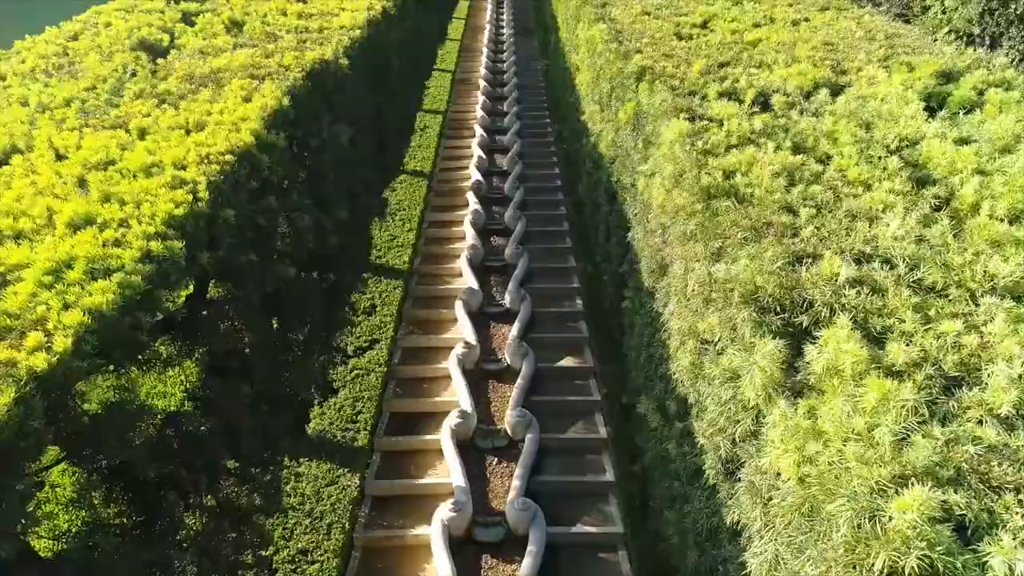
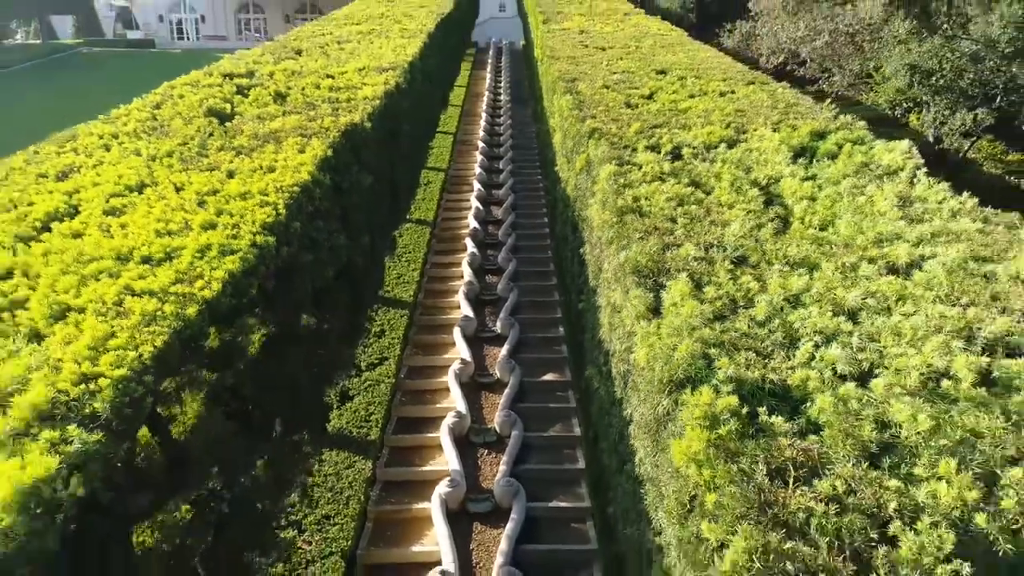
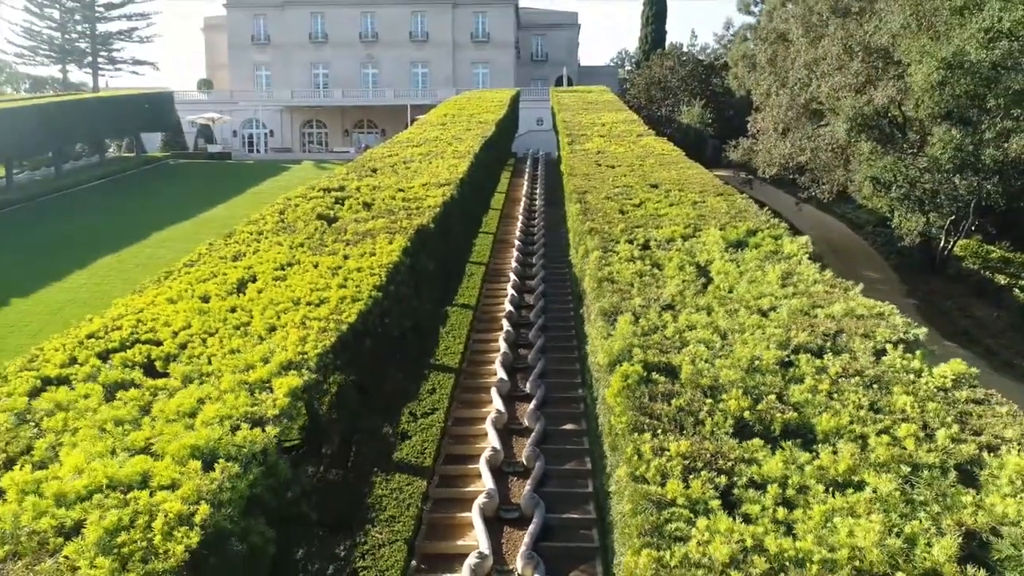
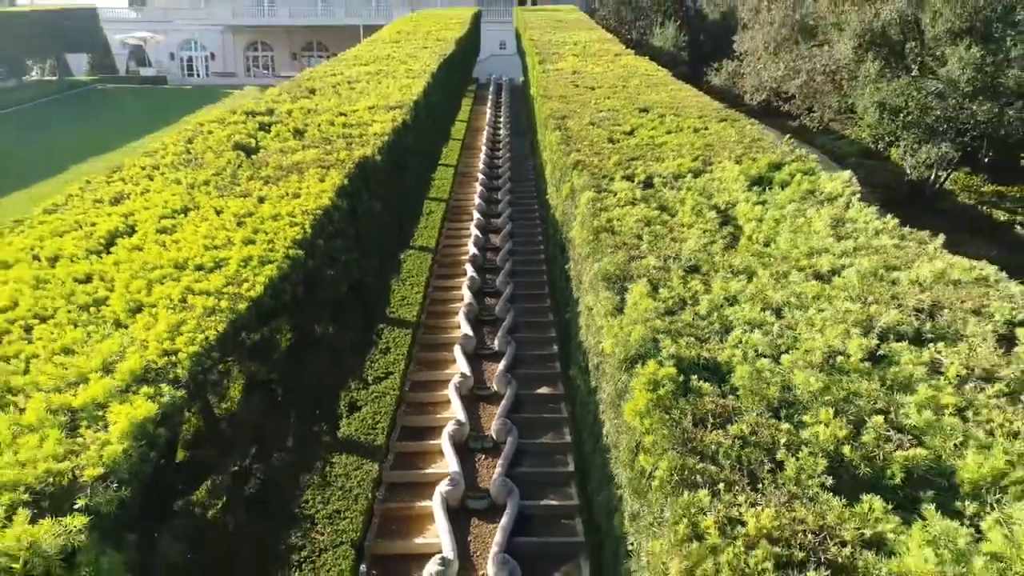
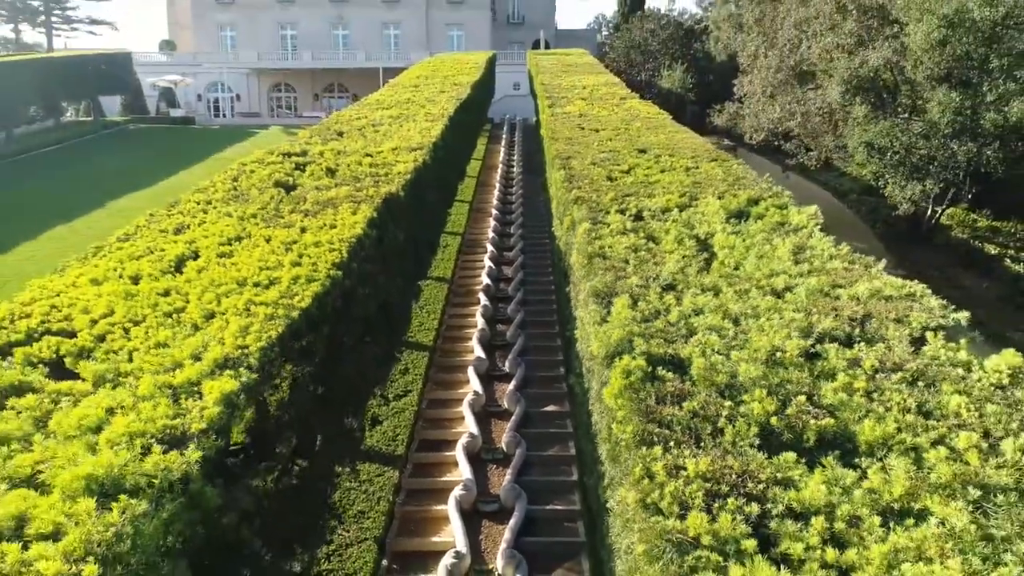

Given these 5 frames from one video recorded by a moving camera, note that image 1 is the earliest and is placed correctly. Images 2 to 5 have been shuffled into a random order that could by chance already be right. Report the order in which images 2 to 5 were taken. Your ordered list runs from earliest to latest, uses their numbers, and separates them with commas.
2, 4, 5, 3
